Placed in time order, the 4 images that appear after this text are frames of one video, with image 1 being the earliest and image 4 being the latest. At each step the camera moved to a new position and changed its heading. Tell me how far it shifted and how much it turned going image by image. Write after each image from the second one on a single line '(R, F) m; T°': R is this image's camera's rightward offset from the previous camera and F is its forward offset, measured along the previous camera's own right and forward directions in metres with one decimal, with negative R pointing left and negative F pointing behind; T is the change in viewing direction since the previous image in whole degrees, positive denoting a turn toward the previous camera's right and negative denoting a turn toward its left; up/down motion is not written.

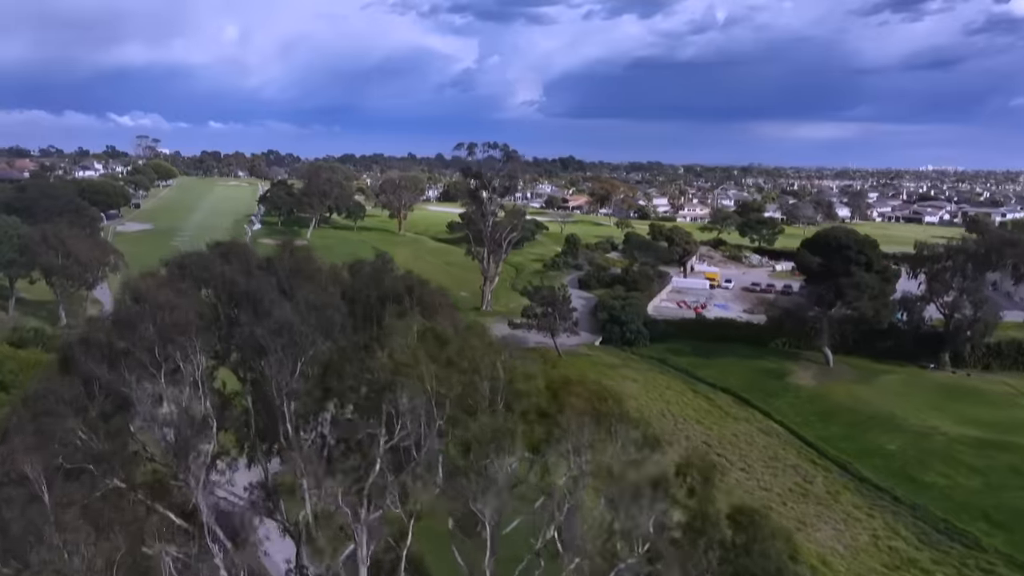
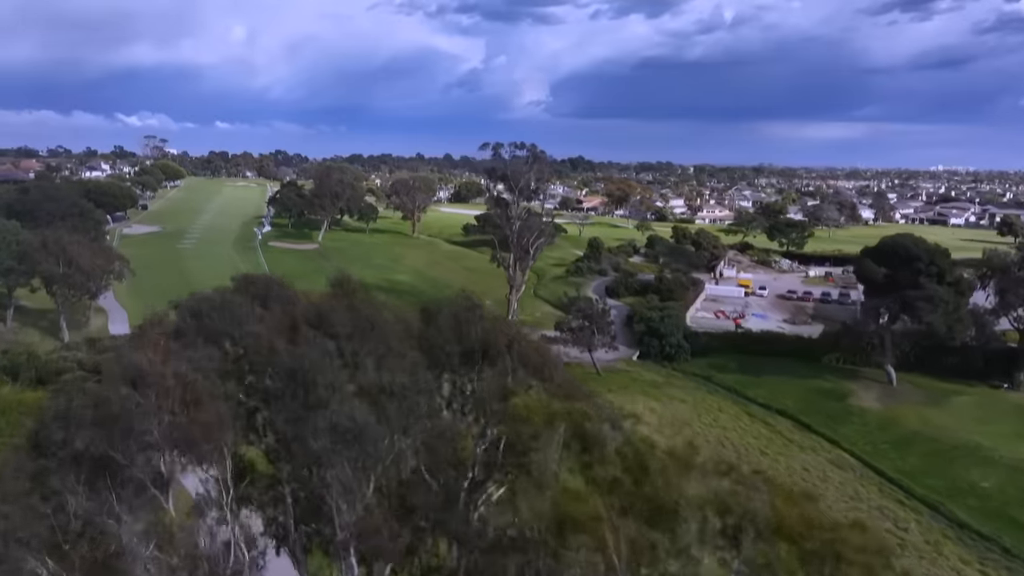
(-1.3, +2.9) m; 0°
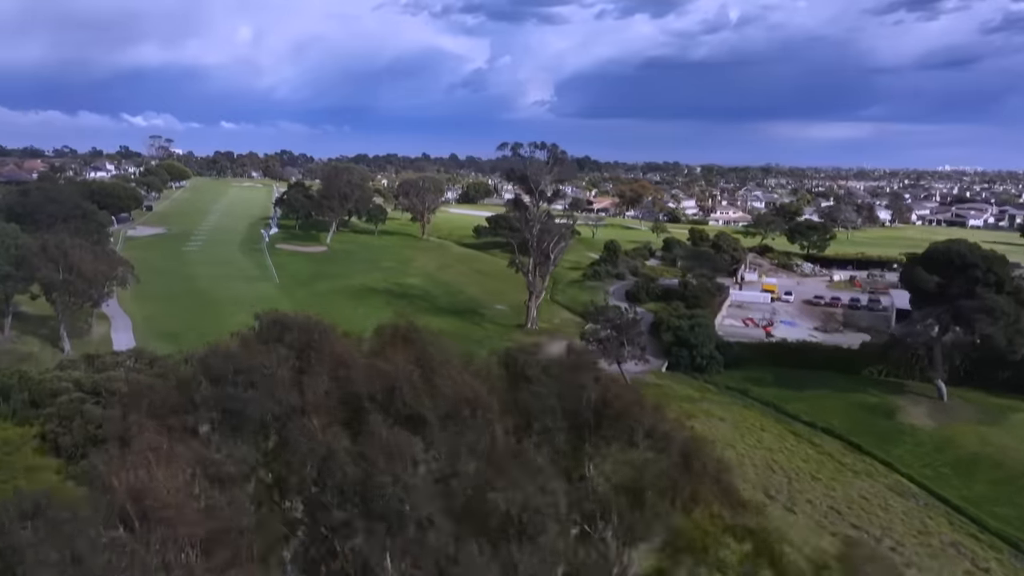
(-0.9, +2.0) m; 0°
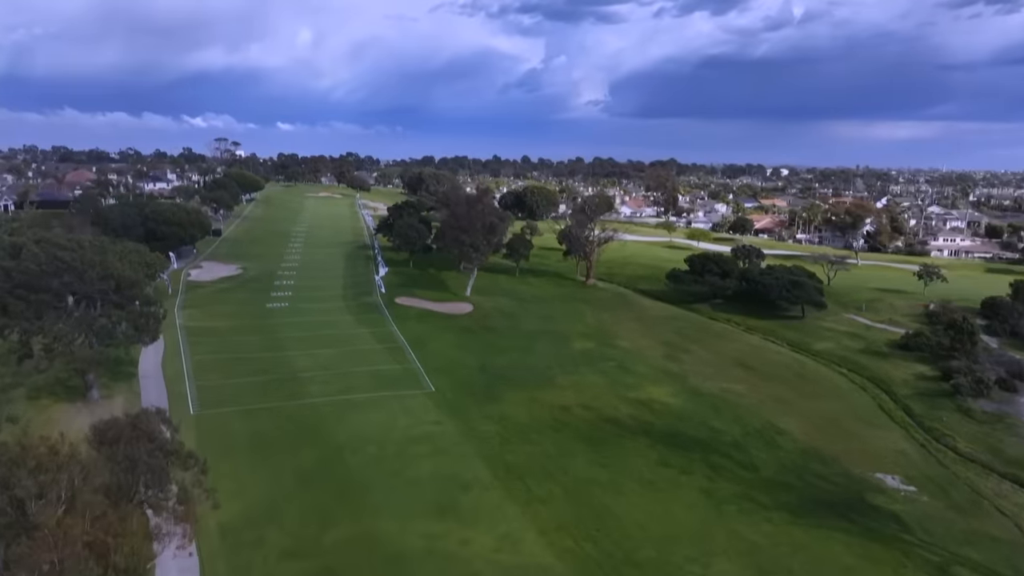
(-13.5, +25.9) m; -4°
